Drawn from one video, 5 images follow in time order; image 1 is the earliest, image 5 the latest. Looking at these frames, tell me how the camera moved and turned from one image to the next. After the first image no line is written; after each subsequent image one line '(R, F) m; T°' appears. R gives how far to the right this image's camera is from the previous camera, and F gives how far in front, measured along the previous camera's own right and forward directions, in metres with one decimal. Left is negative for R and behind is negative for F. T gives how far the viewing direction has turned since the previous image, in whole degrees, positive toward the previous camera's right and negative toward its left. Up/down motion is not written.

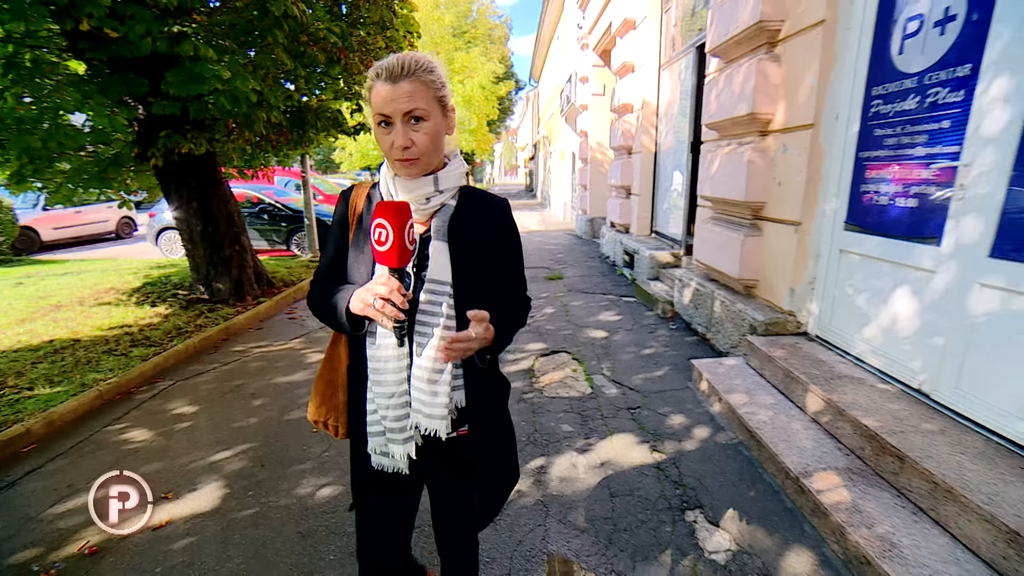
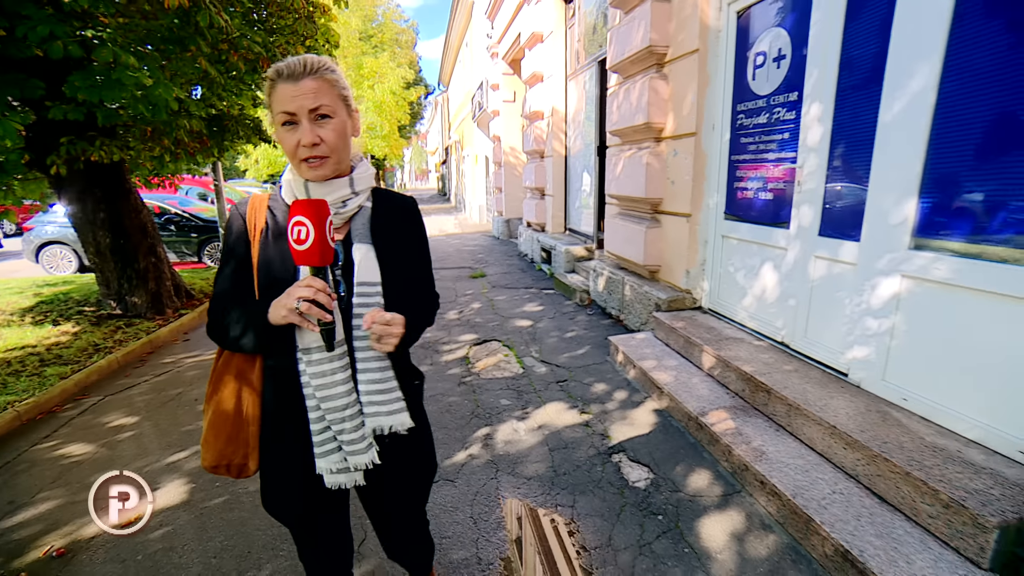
(-0.2, -0.4) m; +9°
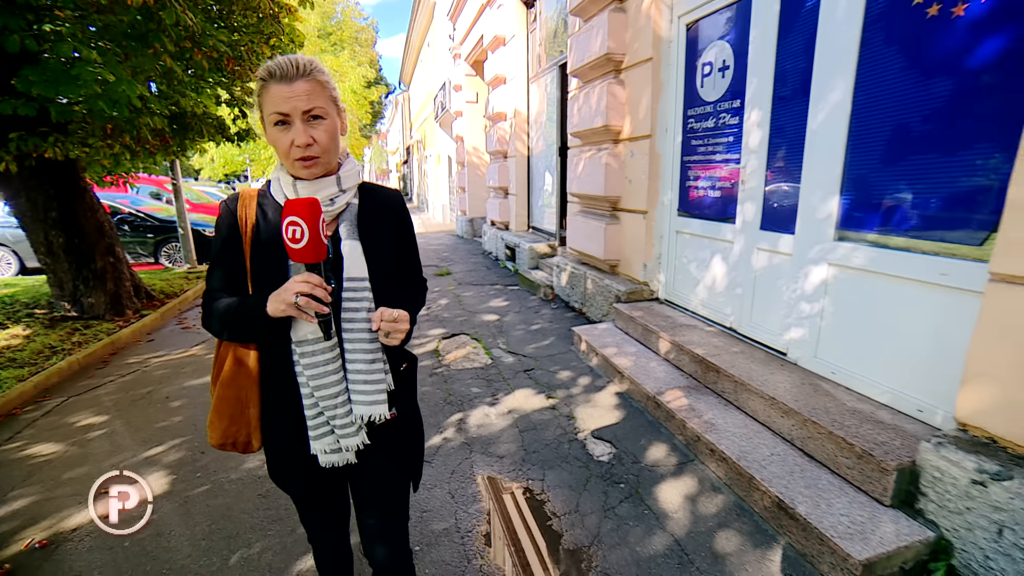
(-0.1, -0.2) m; +4°
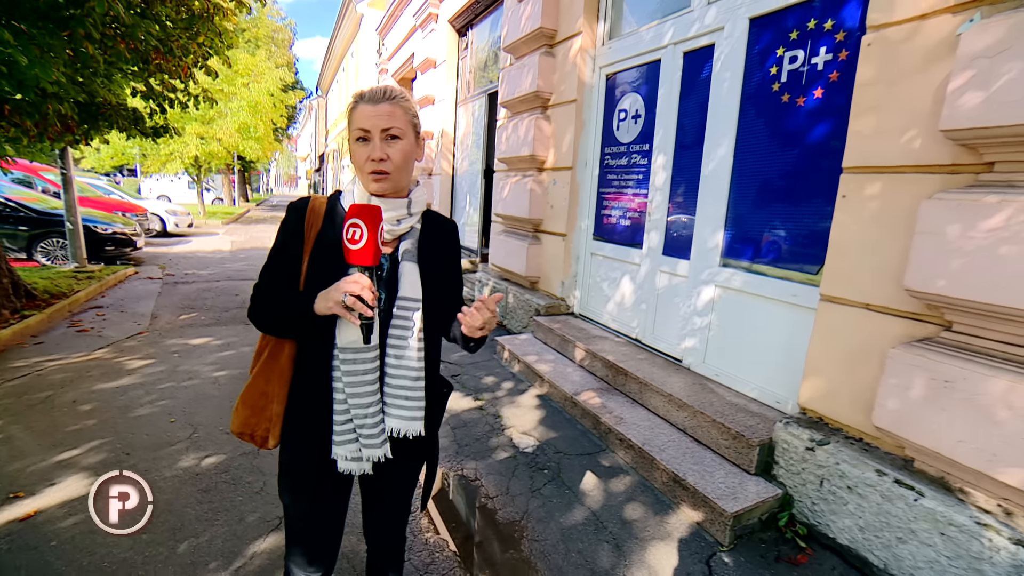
(-0.2, -0.3) m; +10°
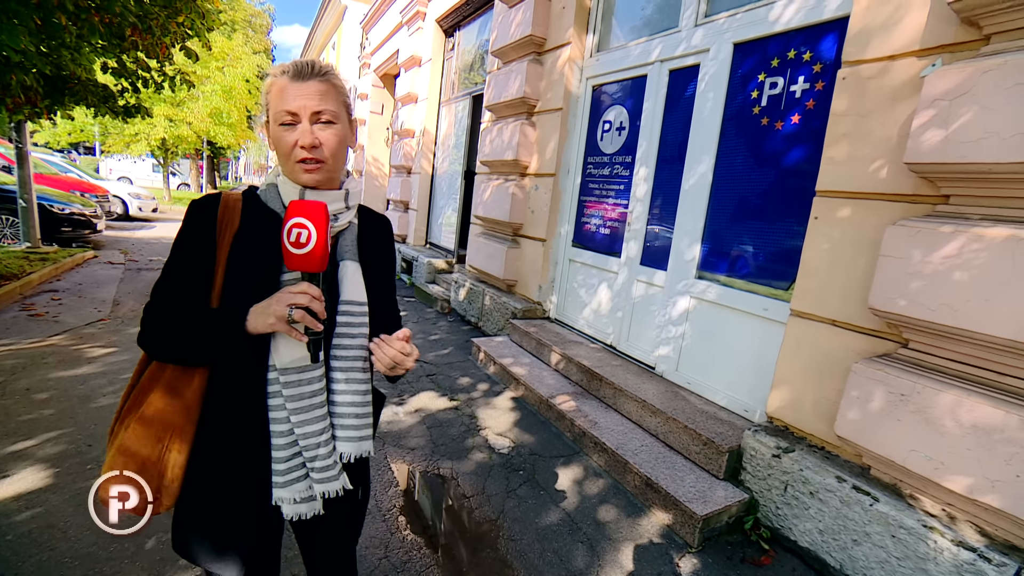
(-0.1, 0.0) m; +3°
